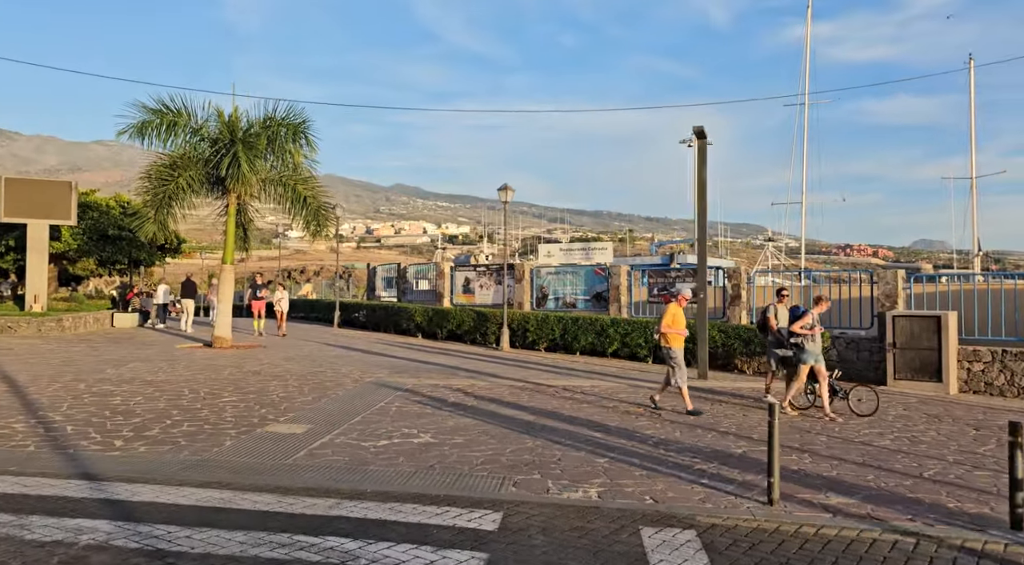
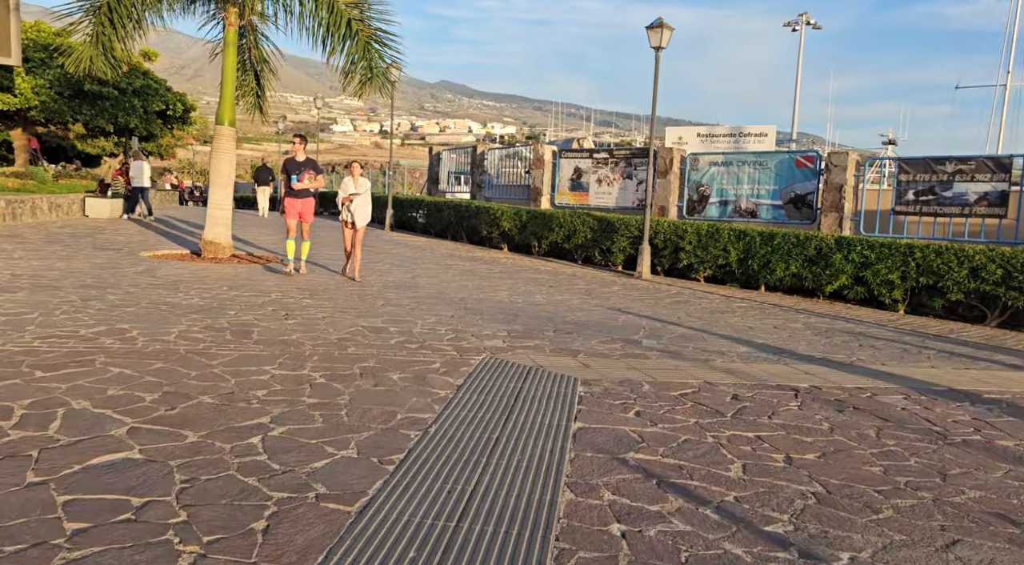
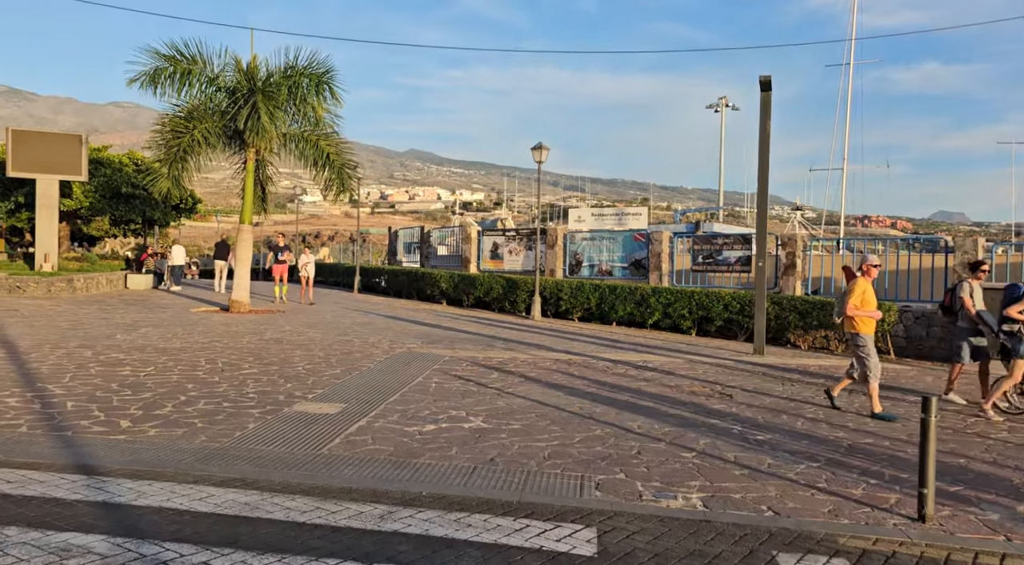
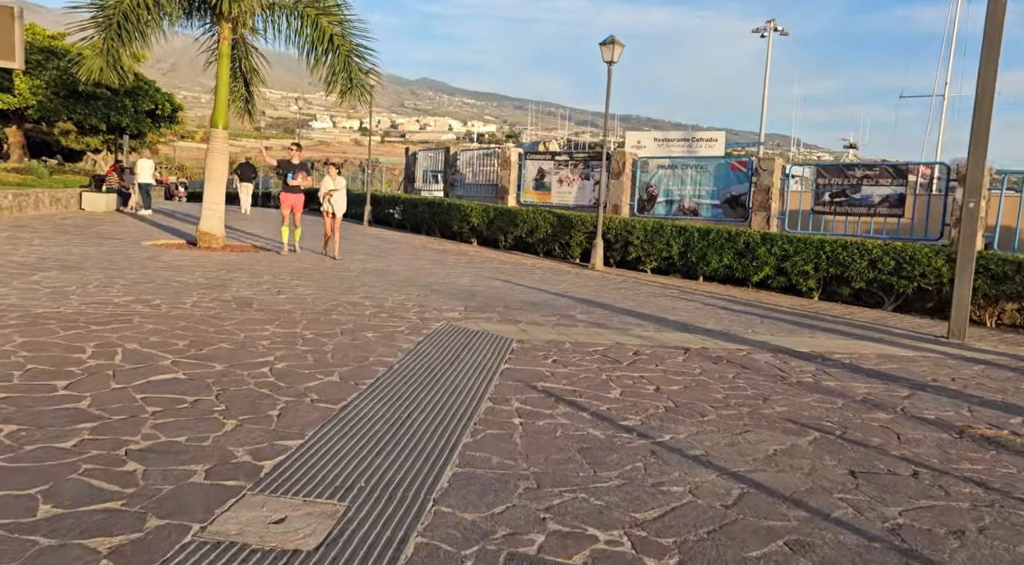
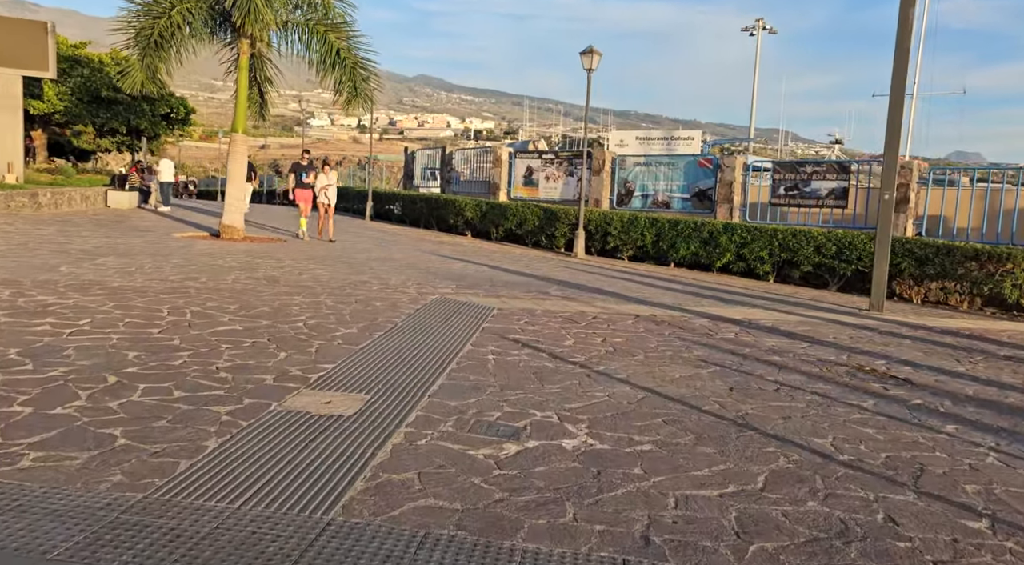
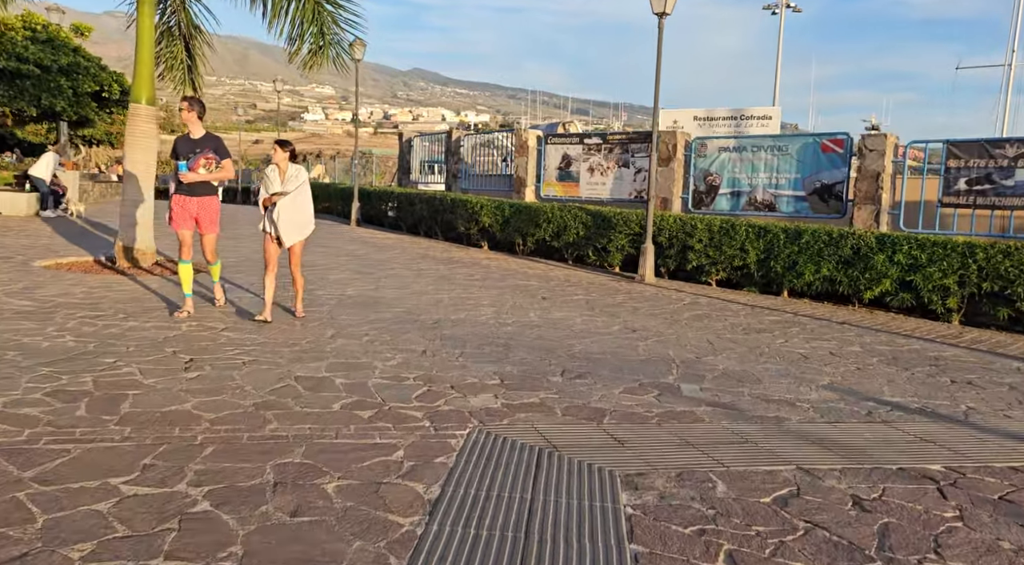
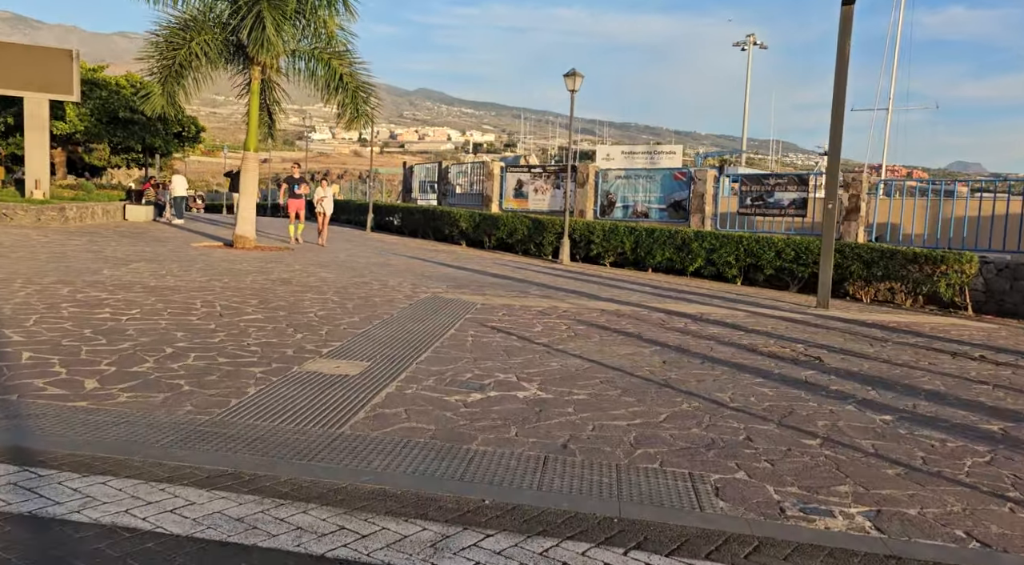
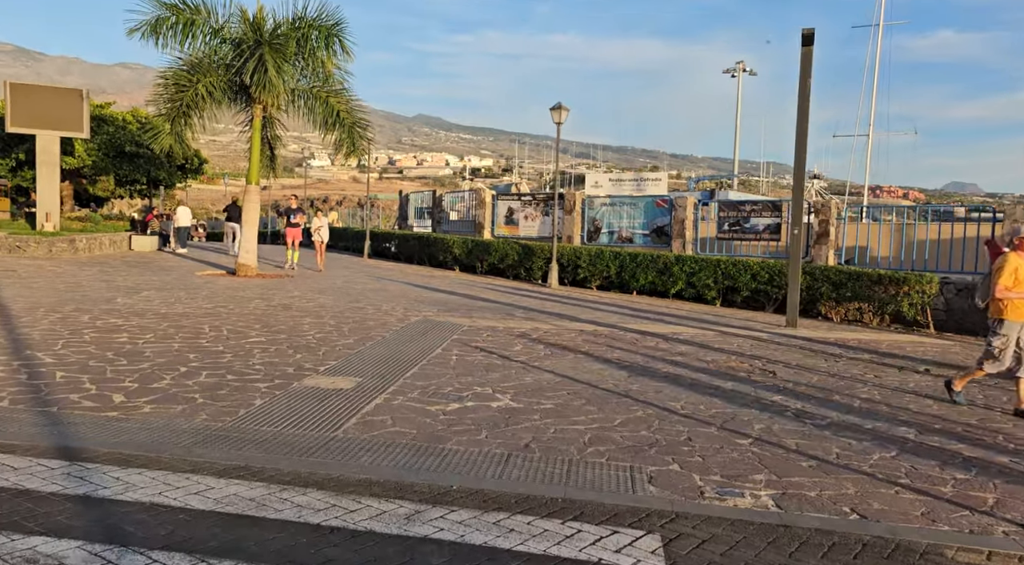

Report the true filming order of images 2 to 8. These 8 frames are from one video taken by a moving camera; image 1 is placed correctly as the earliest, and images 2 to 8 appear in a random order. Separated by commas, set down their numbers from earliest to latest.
3, 8, 7, 5, 4, 2, 6
